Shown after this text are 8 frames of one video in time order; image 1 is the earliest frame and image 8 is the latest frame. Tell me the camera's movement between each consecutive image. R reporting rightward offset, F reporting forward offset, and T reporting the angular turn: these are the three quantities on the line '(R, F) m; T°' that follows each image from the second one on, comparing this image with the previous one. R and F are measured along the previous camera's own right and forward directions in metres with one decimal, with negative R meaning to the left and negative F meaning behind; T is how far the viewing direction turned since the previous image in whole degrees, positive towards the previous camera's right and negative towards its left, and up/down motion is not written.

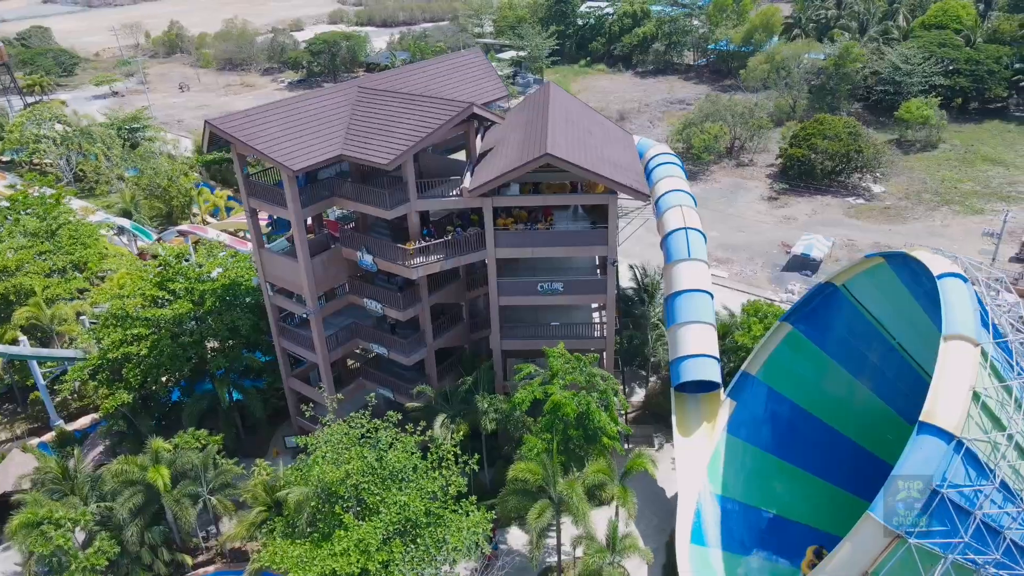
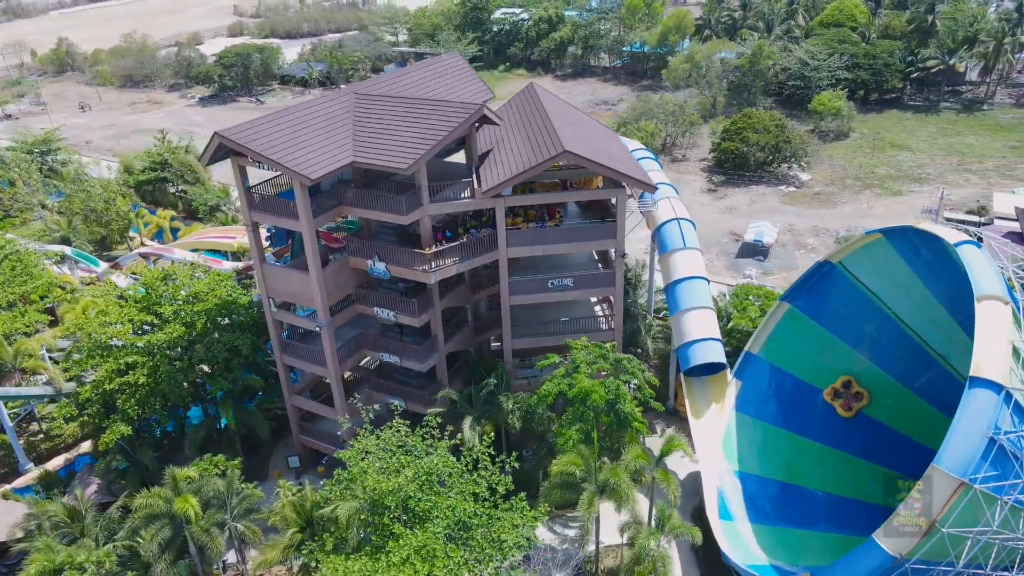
(-4.1, 0.0) m; +7°
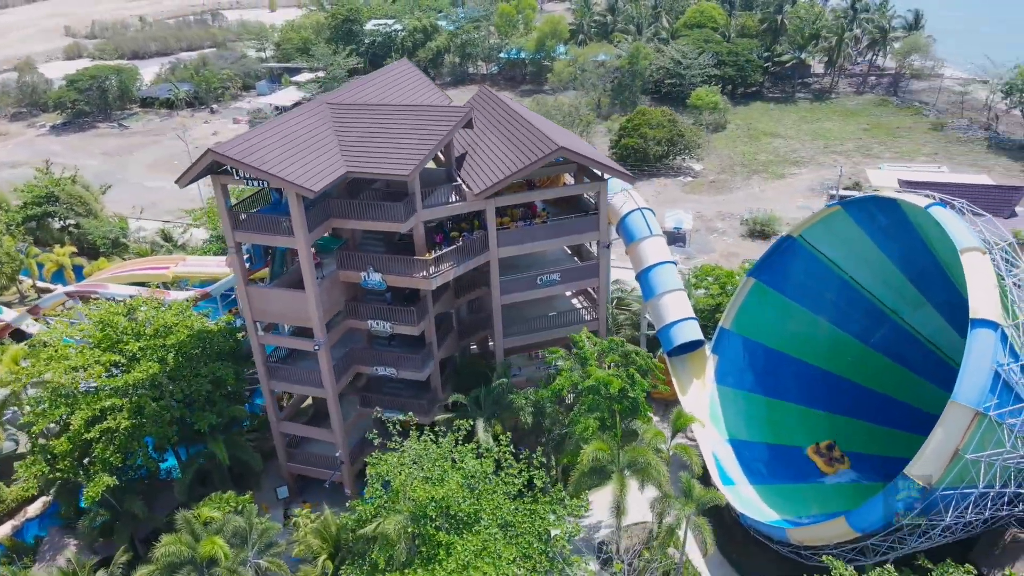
(-5.0, +0.1) m; +10°
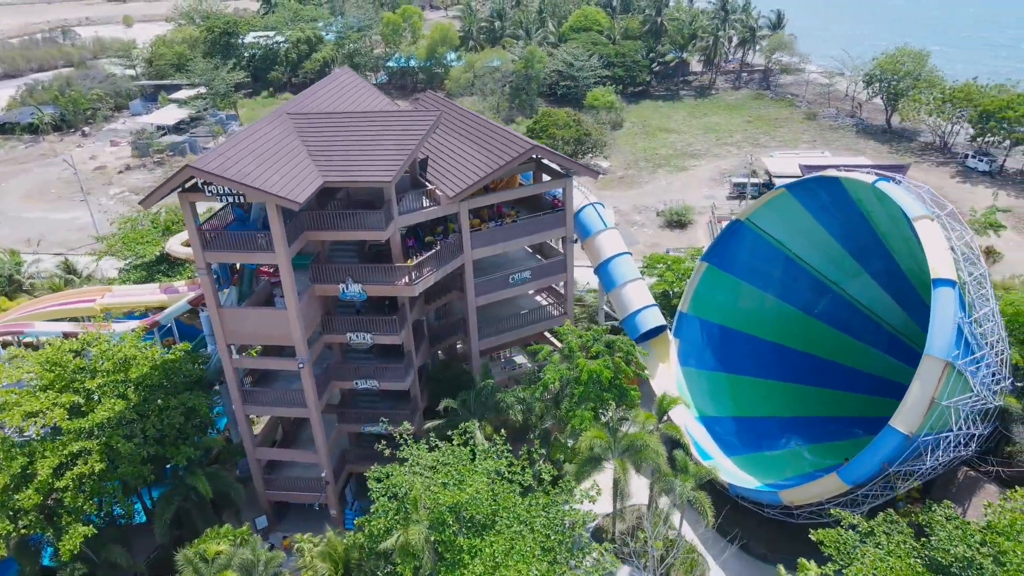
(-3.6, +0.1) m; +9°
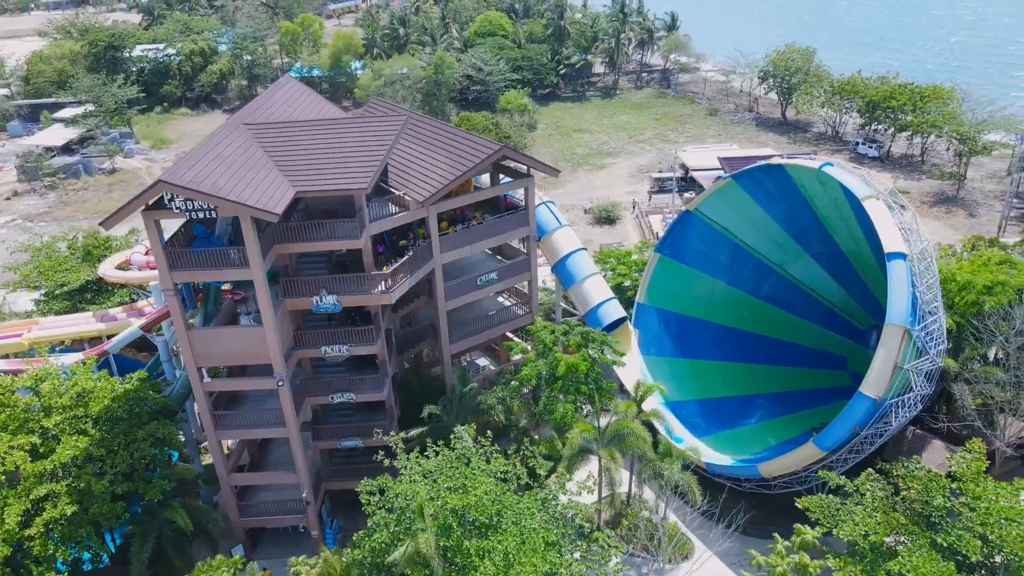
(-2.7, 0.0) m; +7°
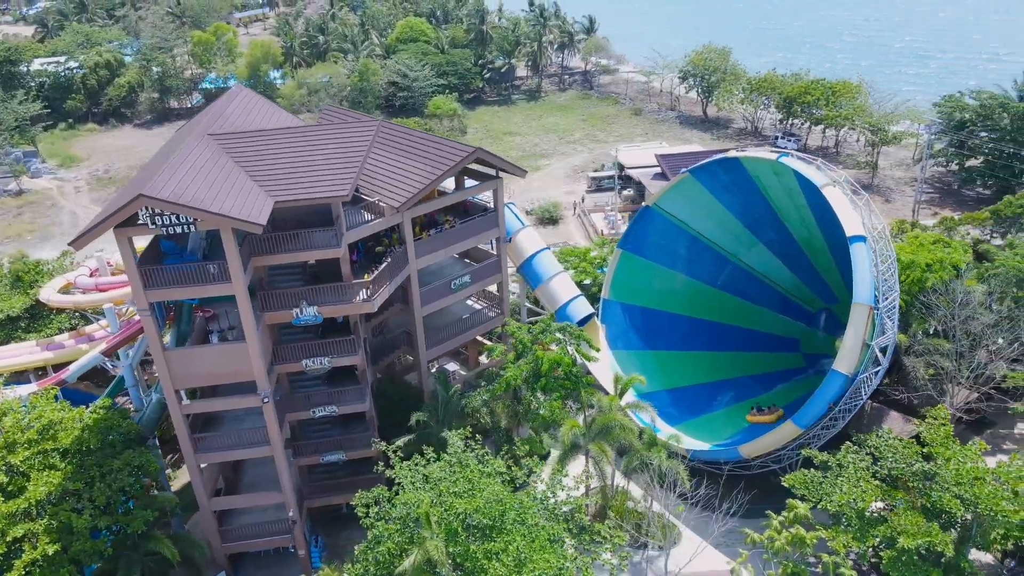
(-2.2, 0.0) m; +6°
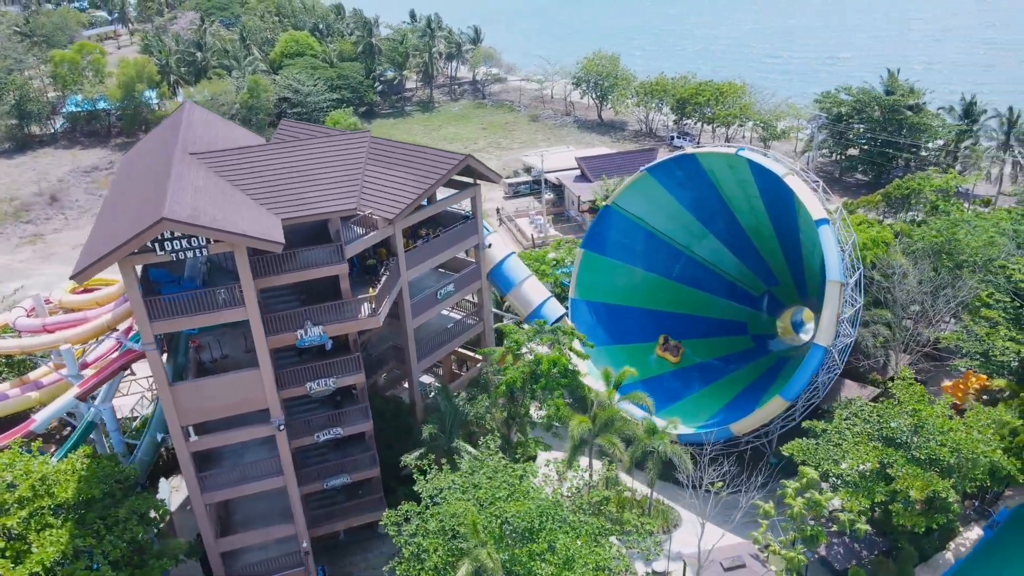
(-4.4, +0.1) m; +9°
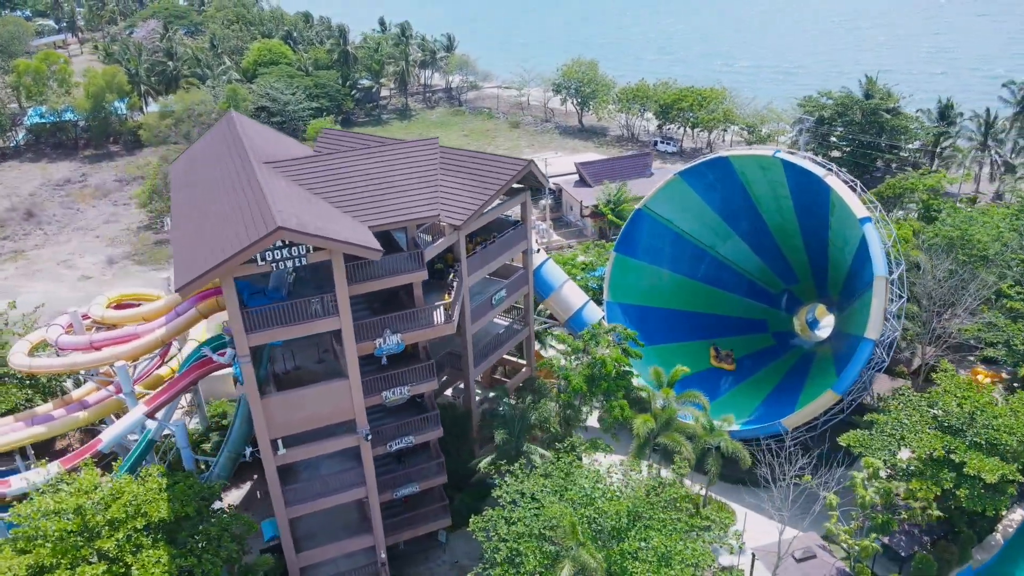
(-4.1, -0.1) m; +3°
